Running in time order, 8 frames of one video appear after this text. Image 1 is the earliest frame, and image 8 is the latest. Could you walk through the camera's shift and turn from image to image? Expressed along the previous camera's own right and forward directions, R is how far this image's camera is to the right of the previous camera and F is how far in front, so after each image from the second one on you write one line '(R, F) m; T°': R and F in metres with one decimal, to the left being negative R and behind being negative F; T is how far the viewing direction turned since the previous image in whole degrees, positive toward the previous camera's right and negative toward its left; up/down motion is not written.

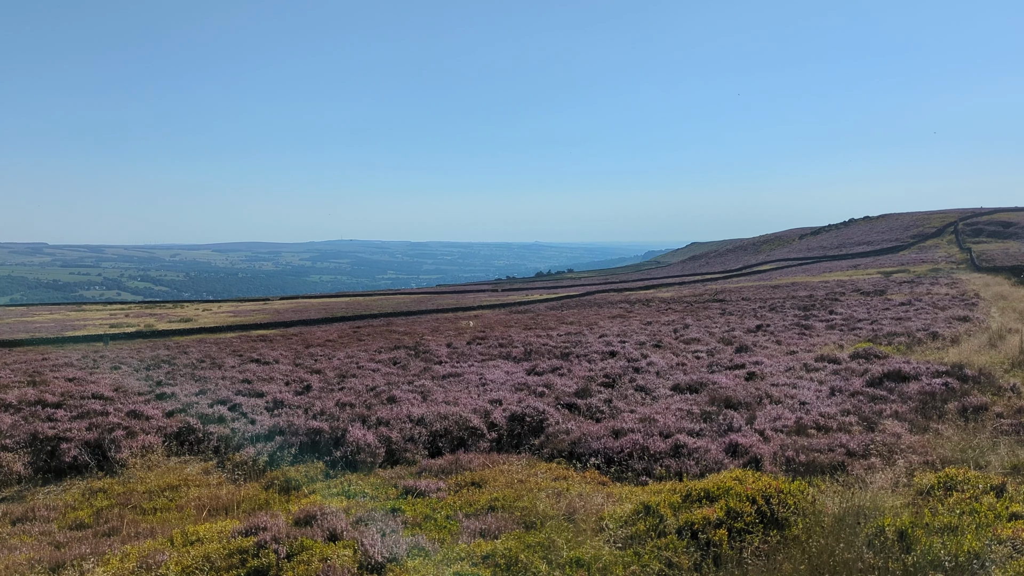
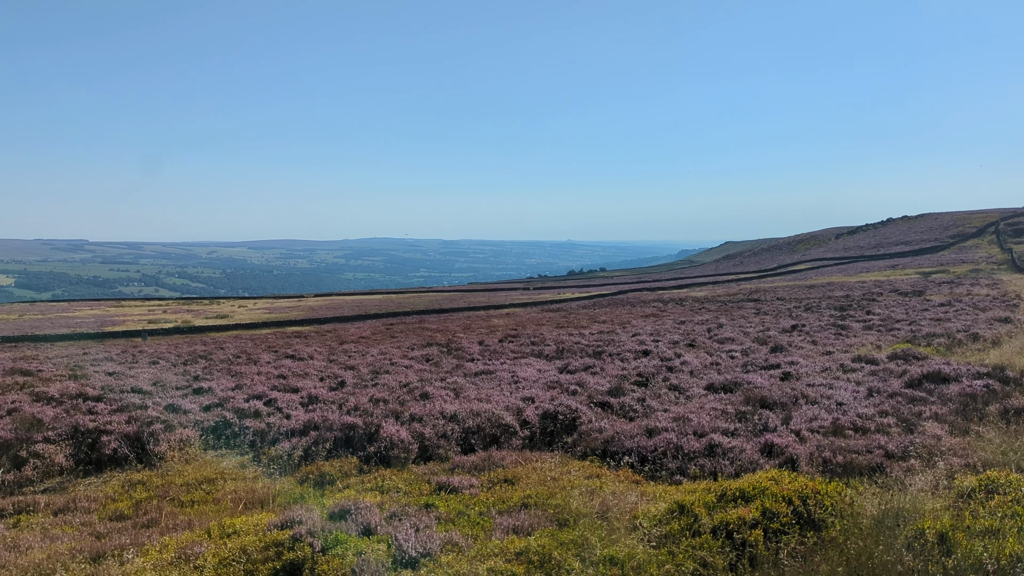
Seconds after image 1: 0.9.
(-0.4, 0.0) m; -1°
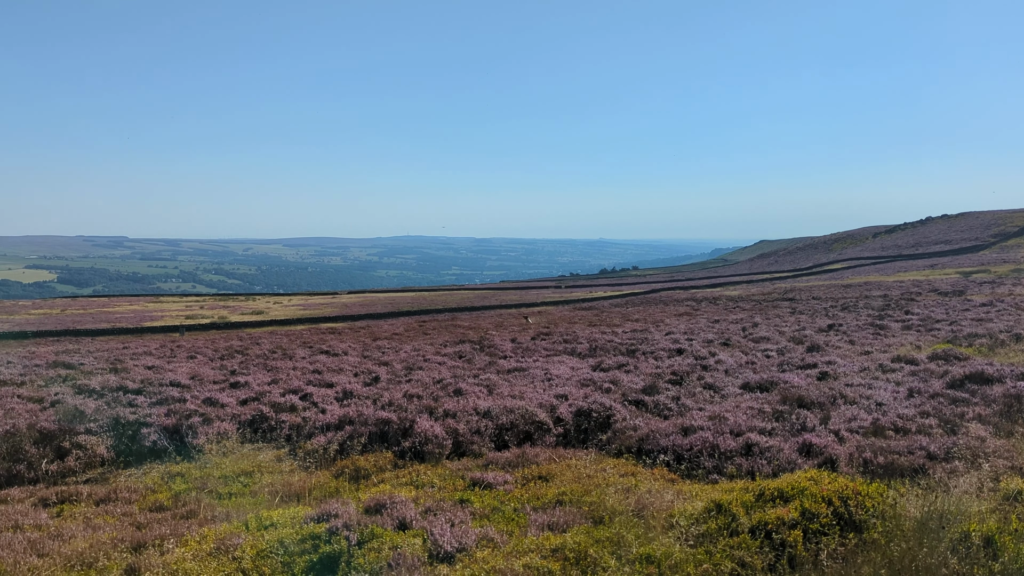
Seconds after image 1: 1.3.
(-0.5, 0.0) m; -1°
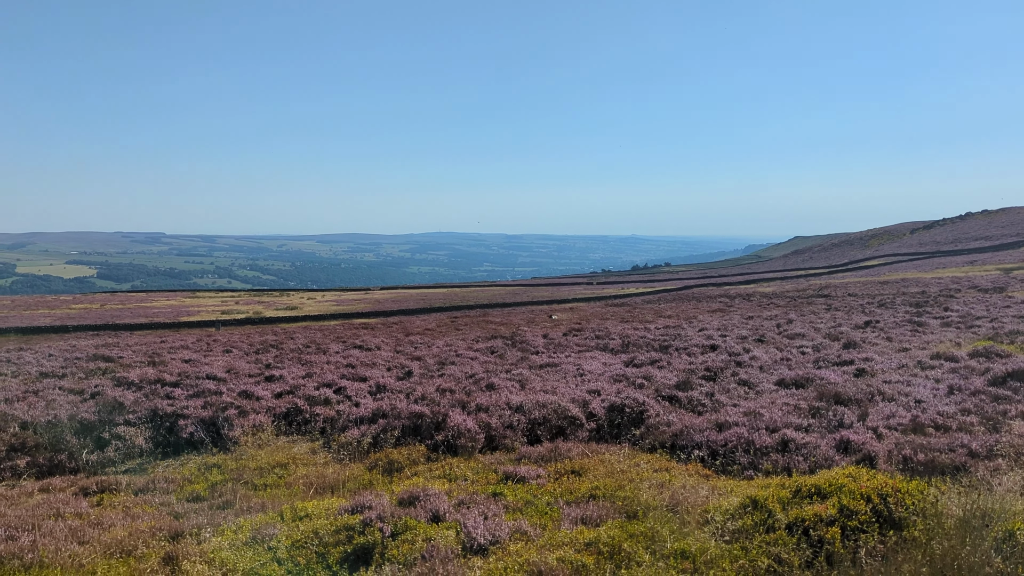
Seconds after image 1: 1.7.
(-0.4, 0.0) m; -1°
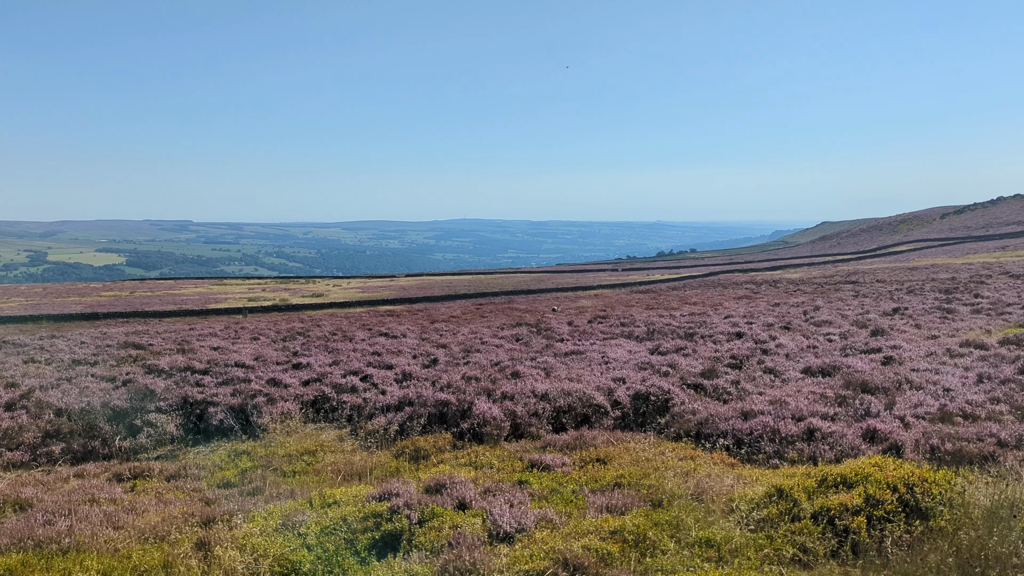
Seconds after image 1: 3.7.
(-0.3, 0.0) m; -1°
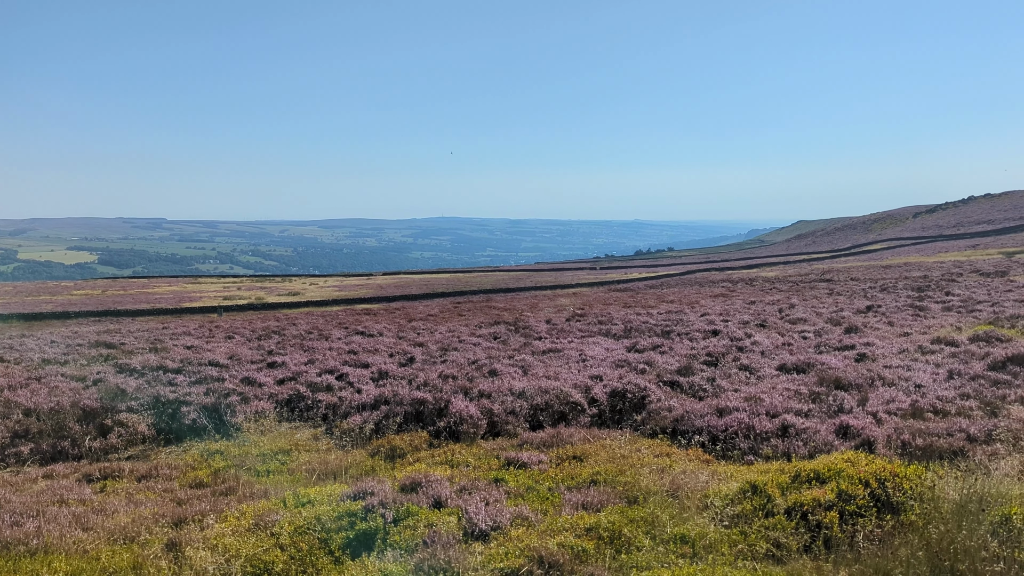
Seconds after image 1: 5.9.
(+0.3, 0.0) m; +1°
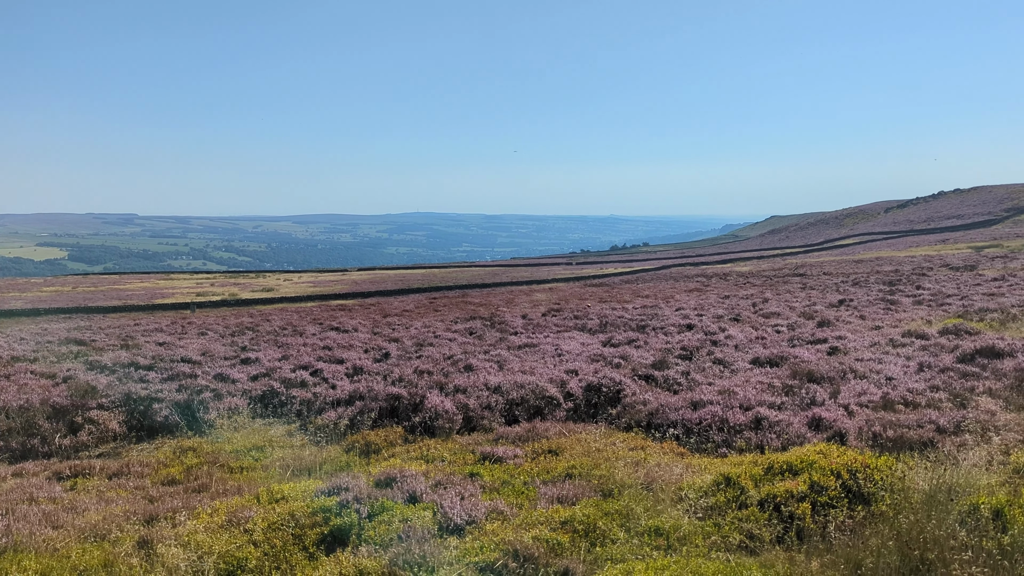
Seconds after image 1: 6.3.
(+0.3, 0.0) m; +1°
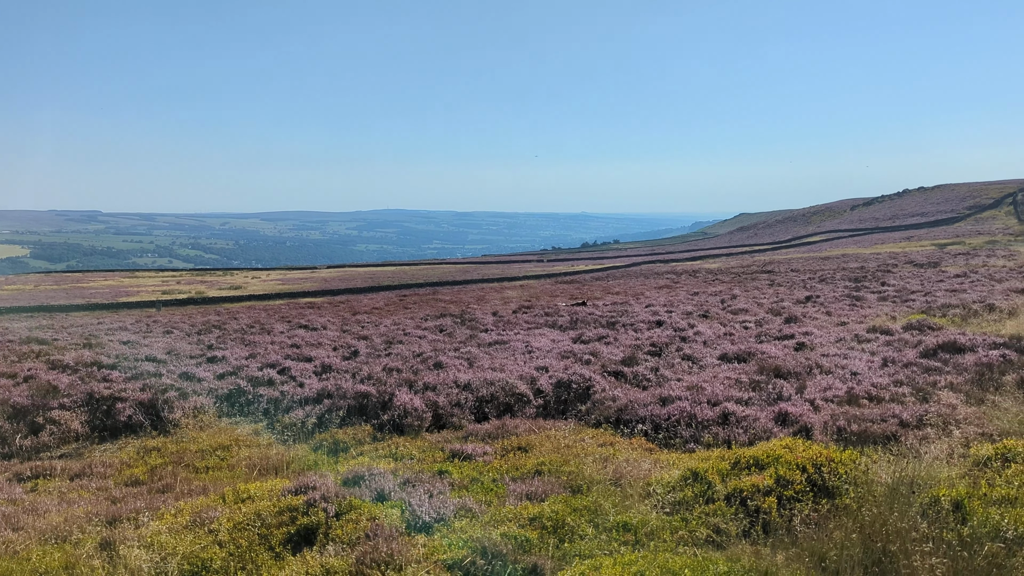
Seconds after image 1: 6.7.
(+0.4, 0.0) m; +1°
